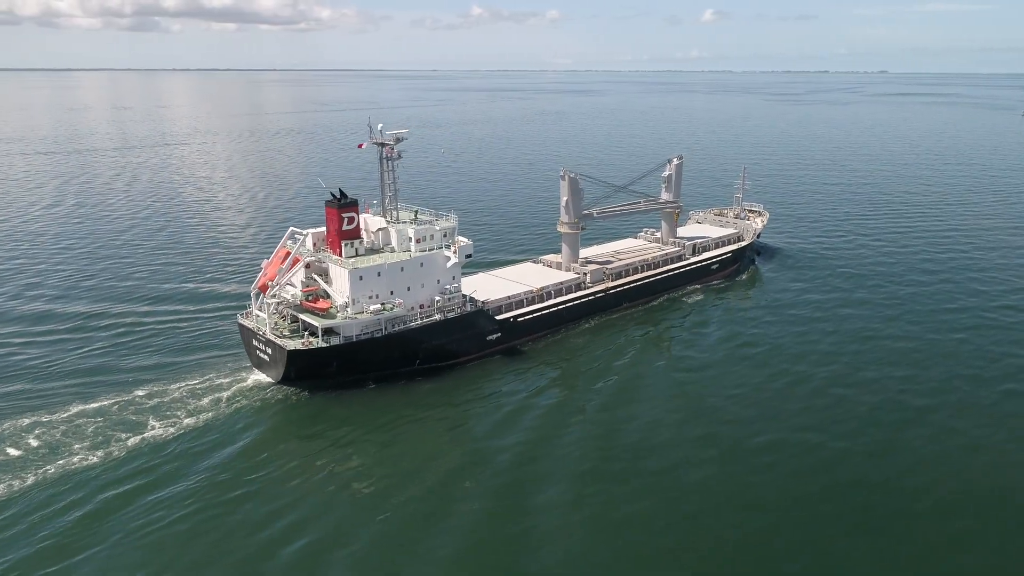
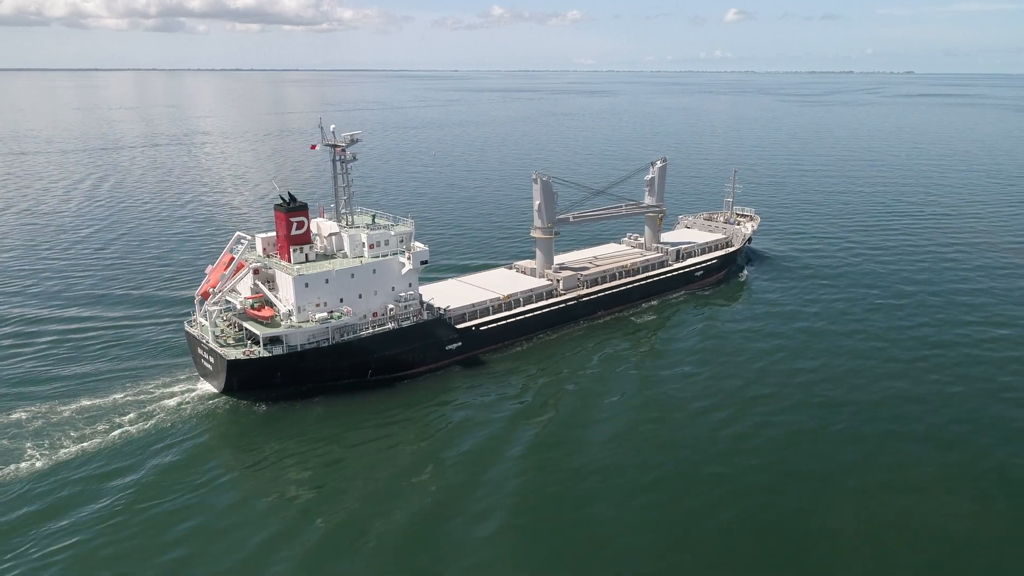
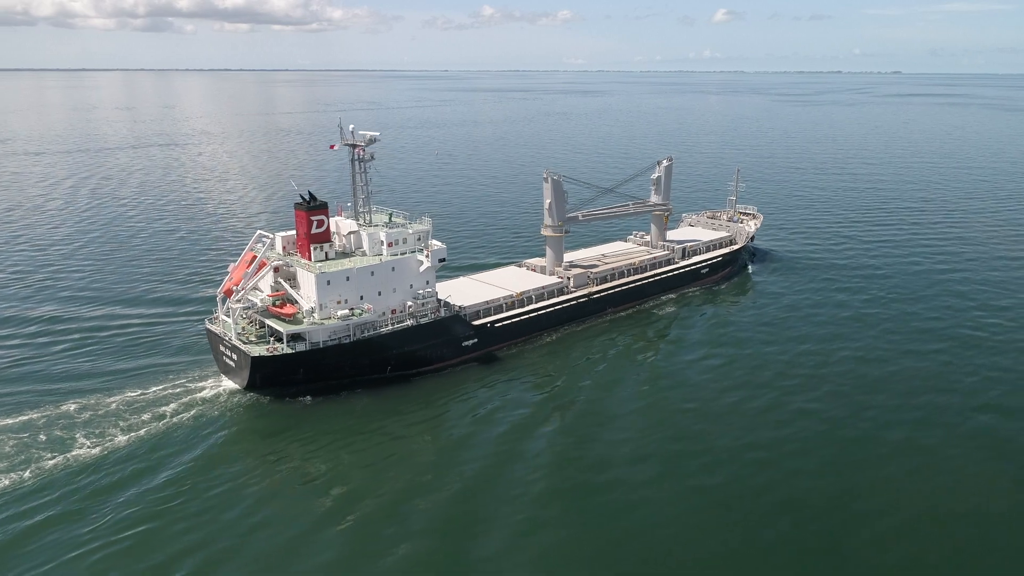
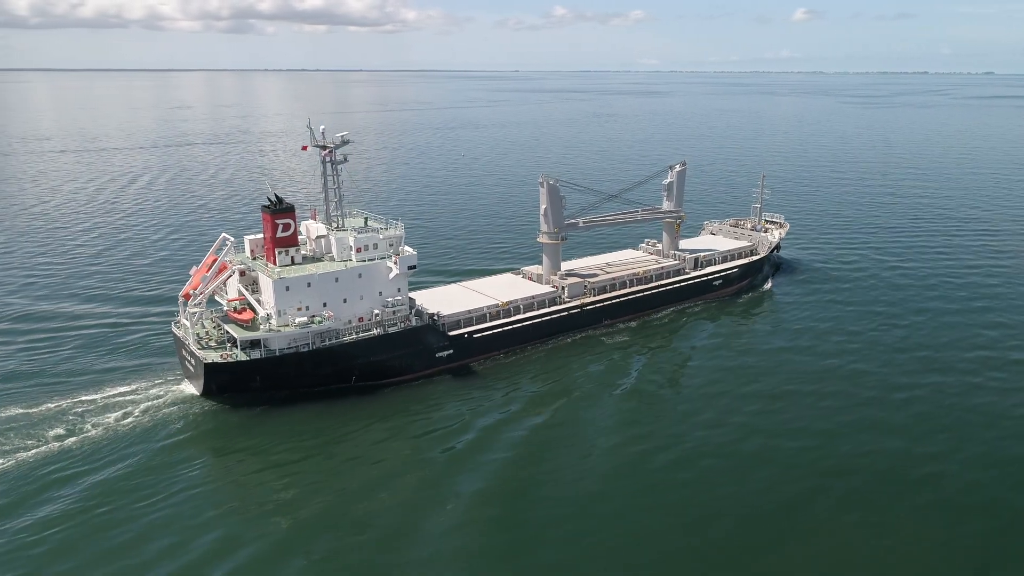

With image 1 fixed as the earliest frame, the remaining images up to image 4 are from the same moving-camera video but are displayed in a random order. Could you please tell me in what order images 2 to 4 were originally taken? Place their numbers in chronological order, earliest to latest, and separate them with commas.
3, 2, 4
